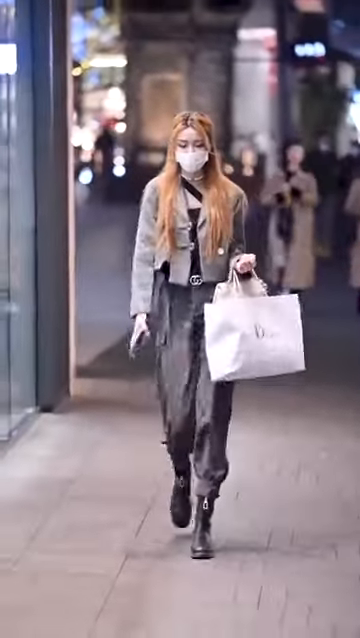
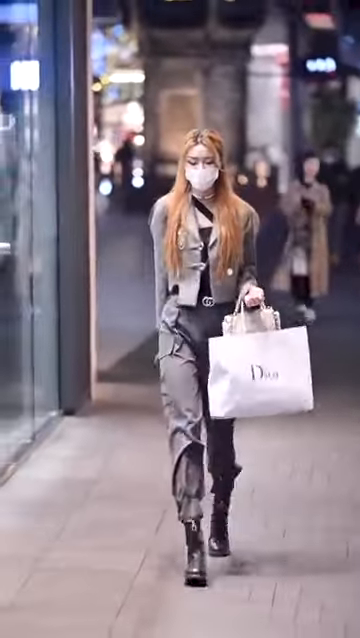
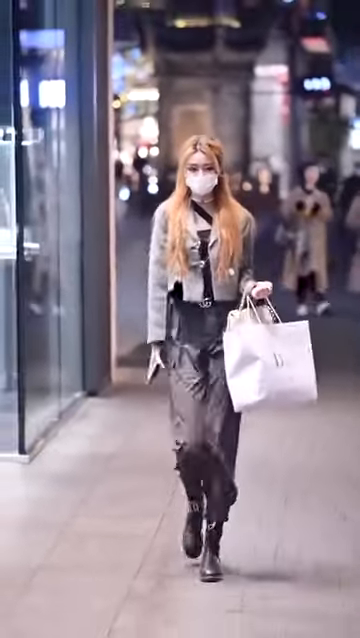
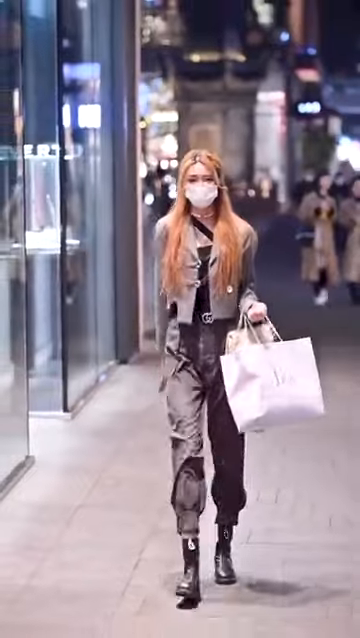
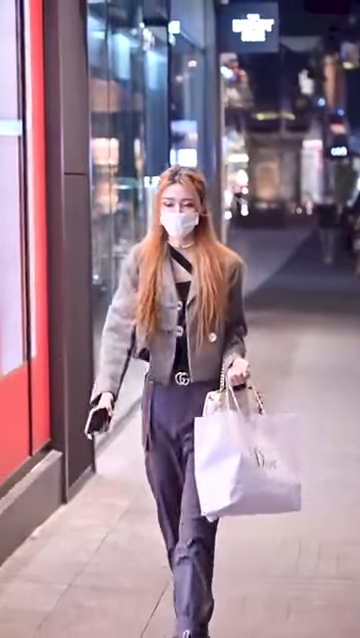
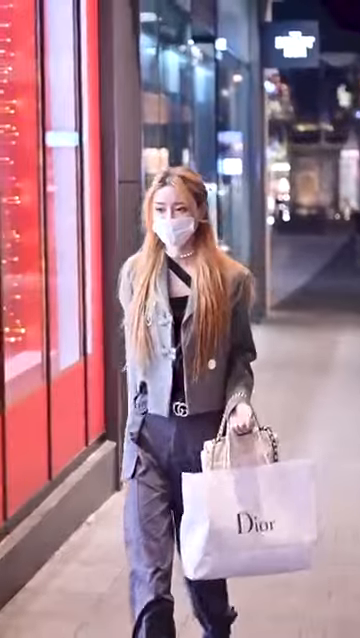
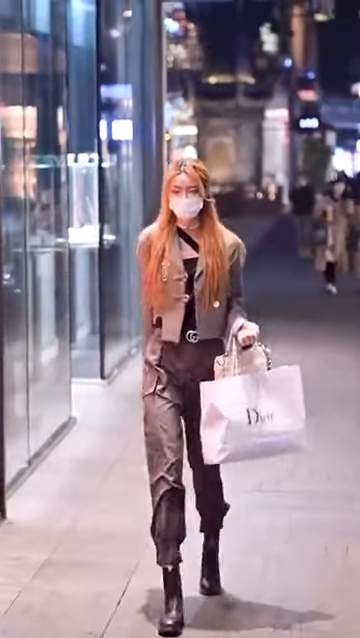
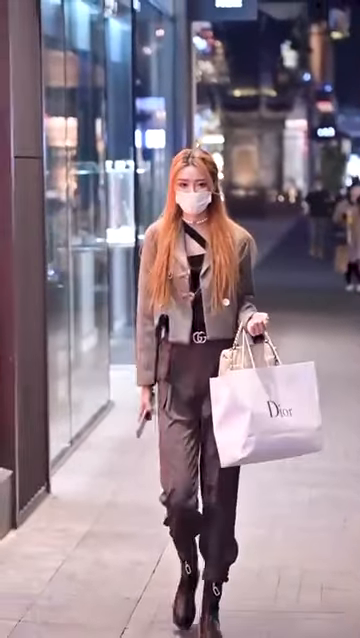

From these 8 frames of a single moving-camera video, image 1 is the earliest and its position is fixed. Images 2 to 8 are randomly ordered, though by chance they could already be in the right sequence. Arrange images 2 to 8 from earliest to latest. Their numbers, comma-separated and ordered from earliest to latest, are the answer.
2, 3, 4, 7, 8, 5, 6
